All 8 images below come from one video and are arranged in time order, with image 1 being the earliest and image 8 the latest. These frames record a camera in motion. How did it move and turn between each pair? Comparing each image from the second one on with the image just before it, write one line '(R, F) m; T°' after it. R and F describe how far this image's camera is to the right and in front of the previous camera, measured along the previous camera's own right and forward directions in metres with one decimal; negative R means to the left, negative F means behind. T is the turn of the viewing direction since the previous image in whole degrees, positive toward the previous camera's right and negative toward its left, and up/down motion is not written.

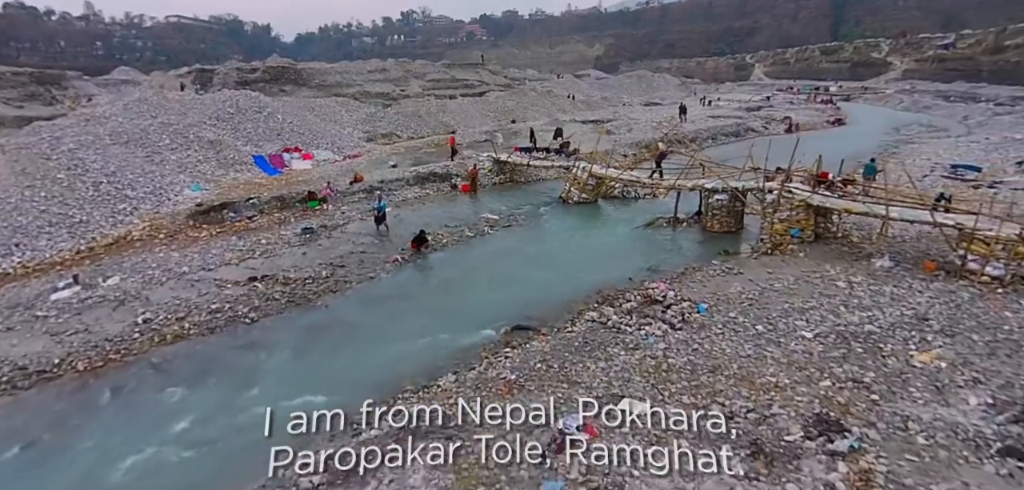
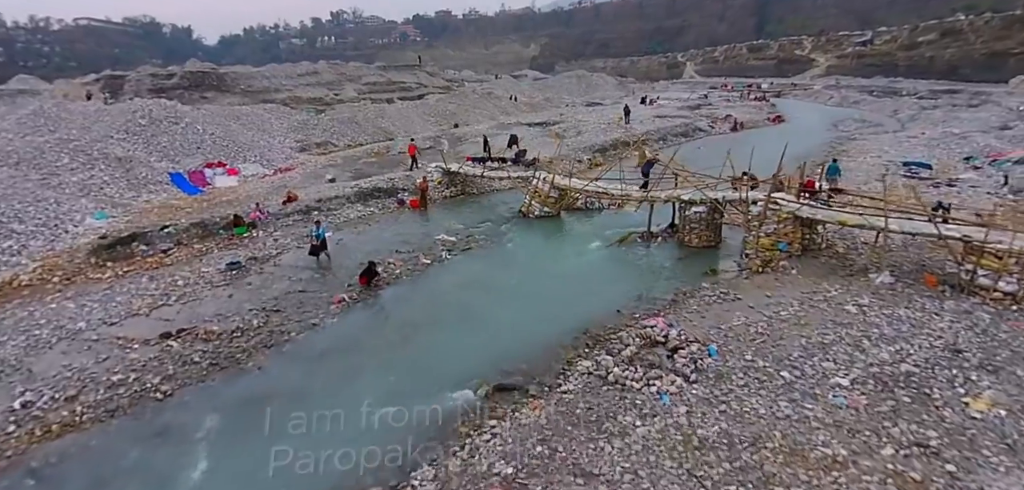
(-0.6, +2.1) m; +6°
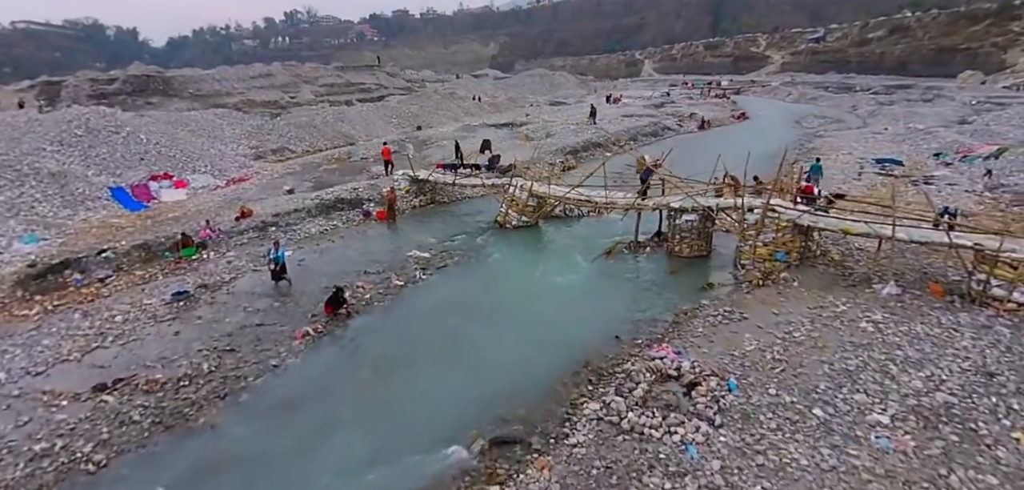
(-0.5, +1.3) m; +4°
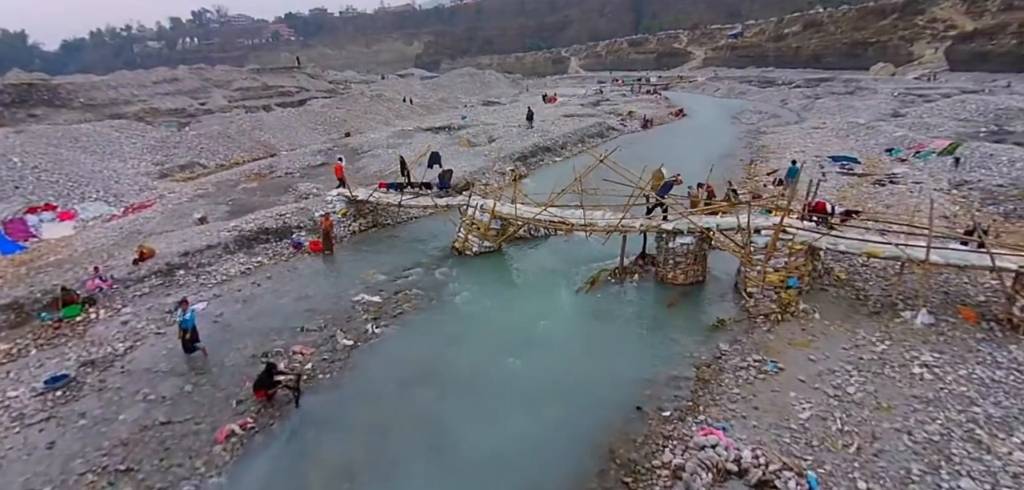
(-0.9, +2.5) m; +7°
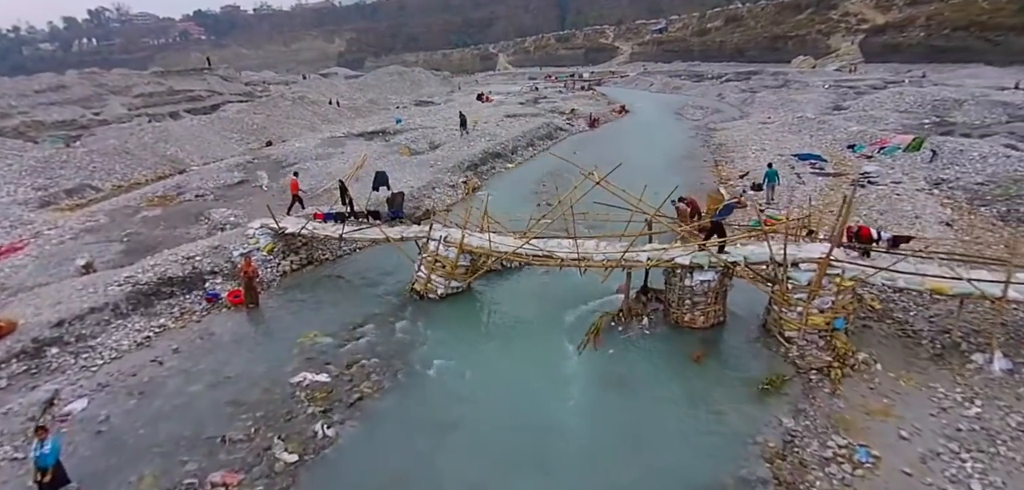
(-1.0, +2.9) m; +7°
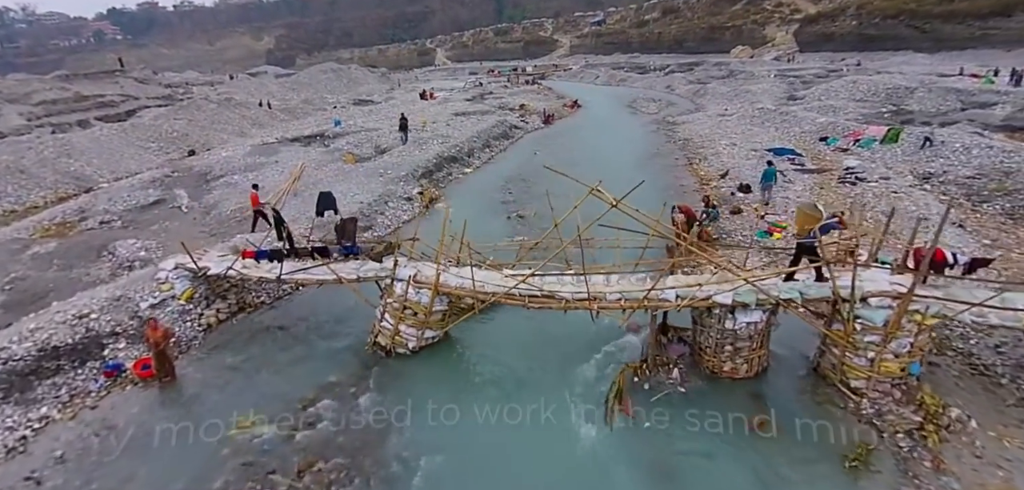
(-0.9, +2.6) m; +6°
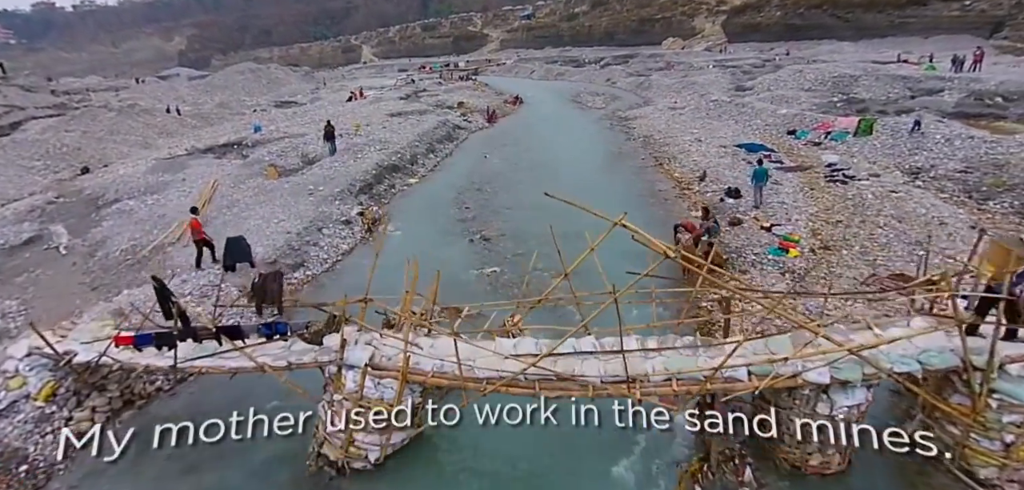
(-0.8, +3.1) m; +7°
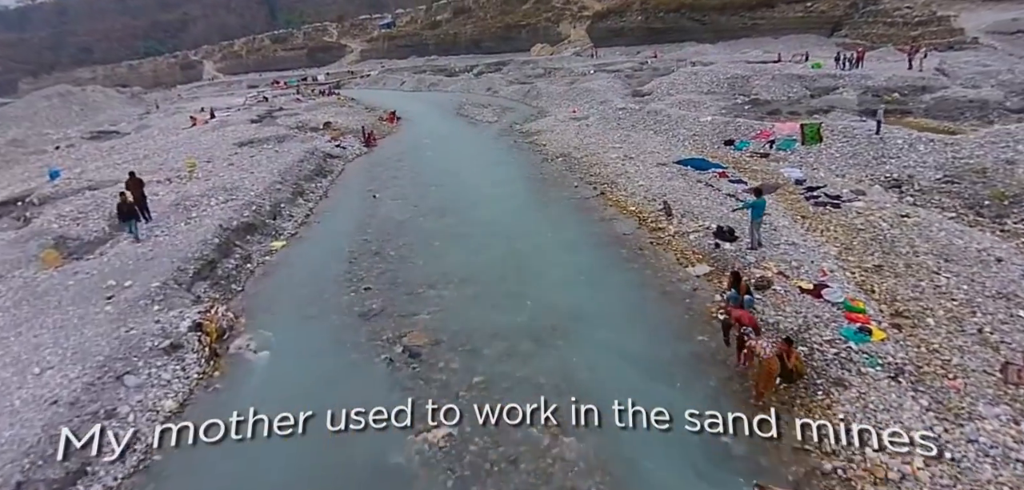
(-1.1, +5.6) m; +13°
